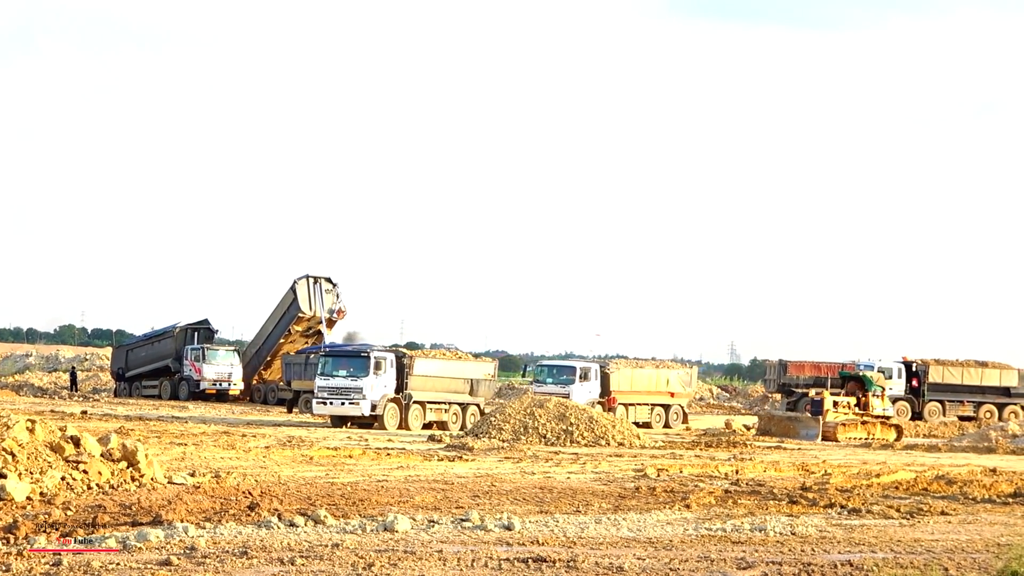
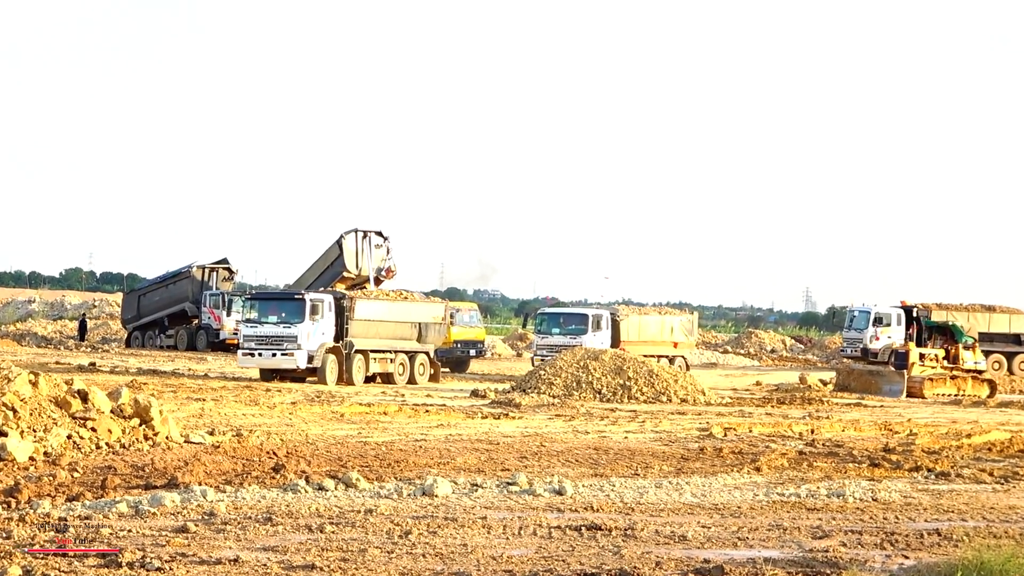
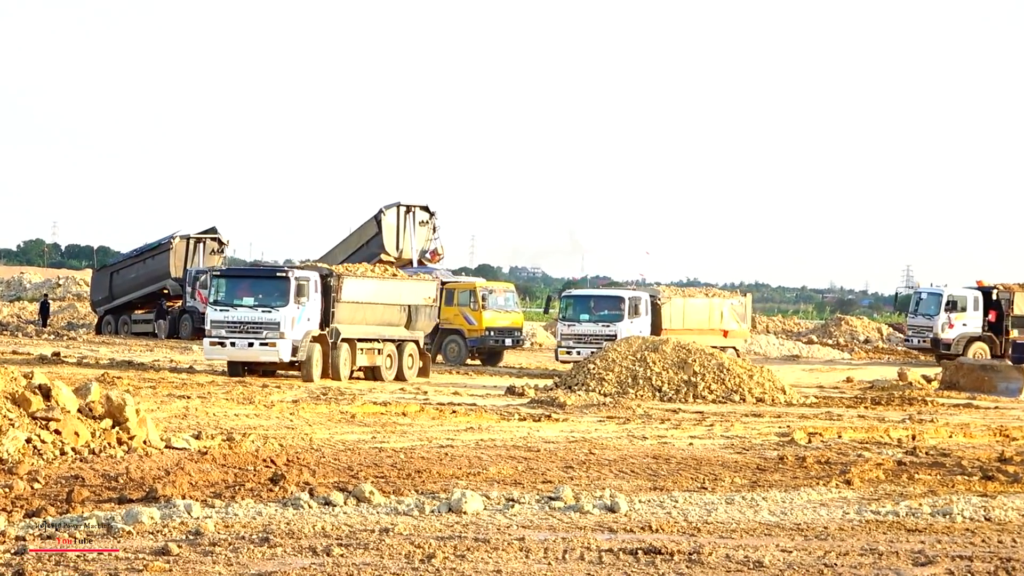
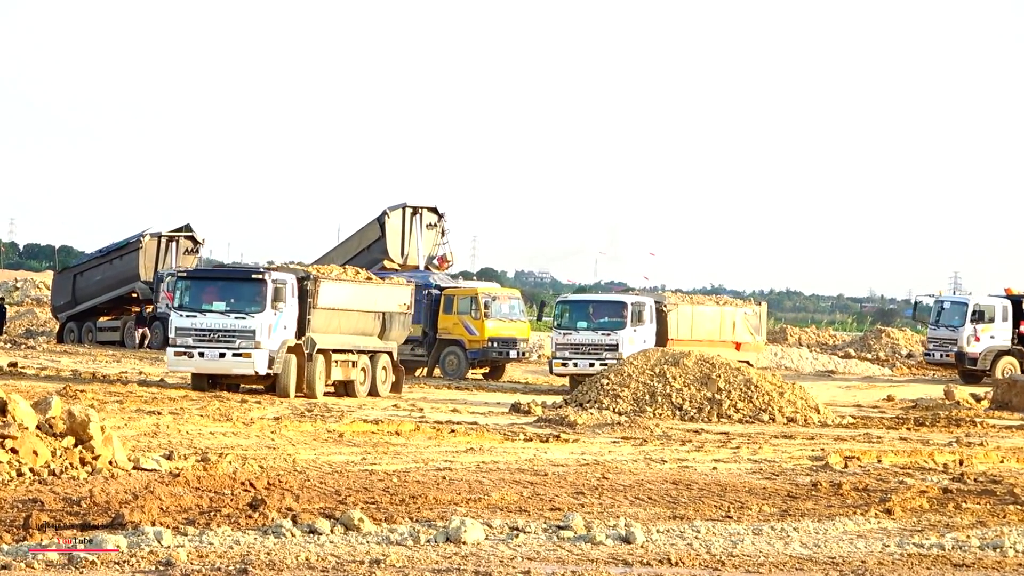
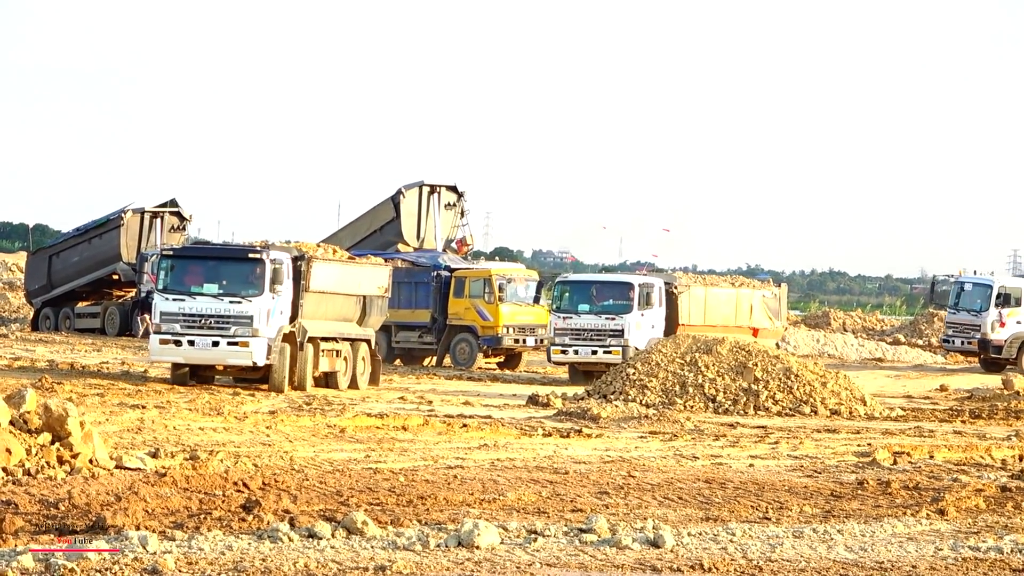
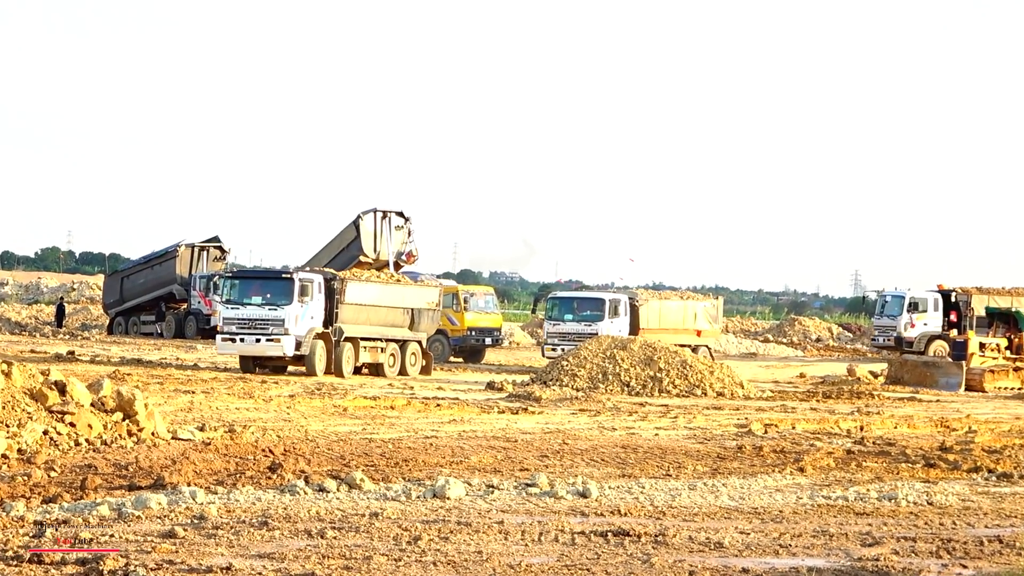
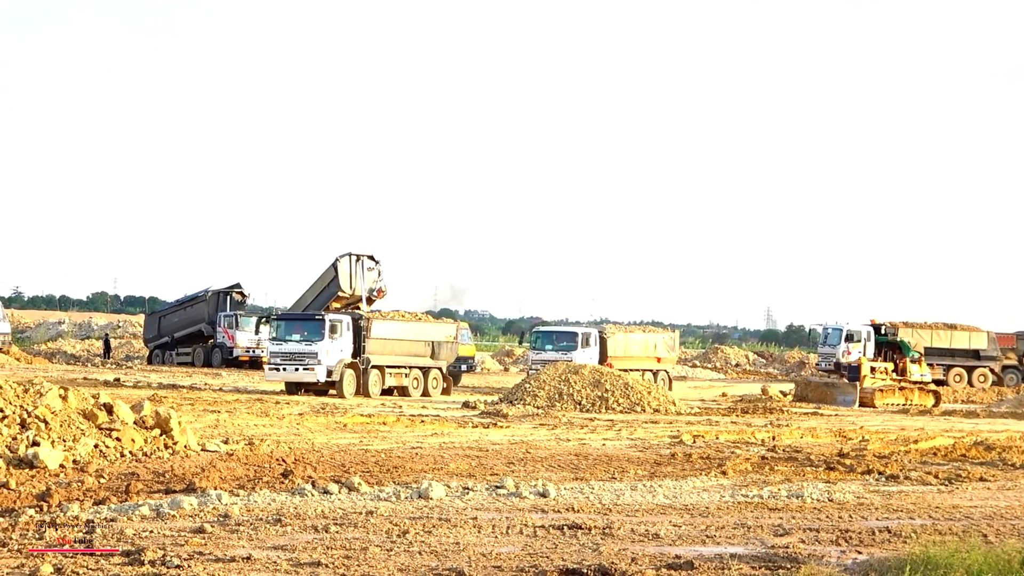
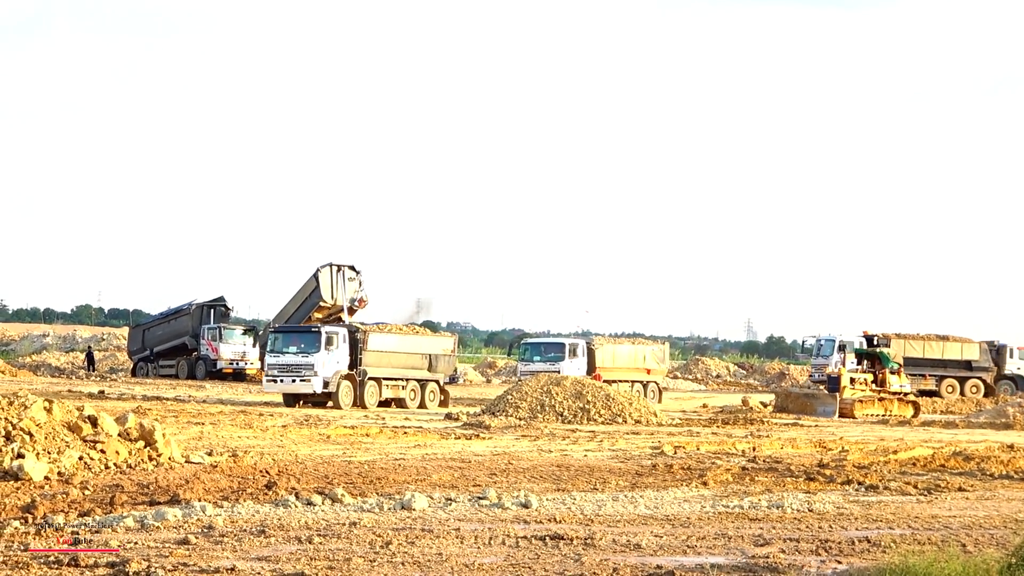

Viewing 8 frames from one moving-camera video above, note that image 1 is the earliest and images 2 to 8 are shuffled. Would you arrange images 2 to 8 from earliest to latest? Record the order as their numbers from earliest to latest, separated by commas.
8, 7, 2, 6, 3, 4, 5
